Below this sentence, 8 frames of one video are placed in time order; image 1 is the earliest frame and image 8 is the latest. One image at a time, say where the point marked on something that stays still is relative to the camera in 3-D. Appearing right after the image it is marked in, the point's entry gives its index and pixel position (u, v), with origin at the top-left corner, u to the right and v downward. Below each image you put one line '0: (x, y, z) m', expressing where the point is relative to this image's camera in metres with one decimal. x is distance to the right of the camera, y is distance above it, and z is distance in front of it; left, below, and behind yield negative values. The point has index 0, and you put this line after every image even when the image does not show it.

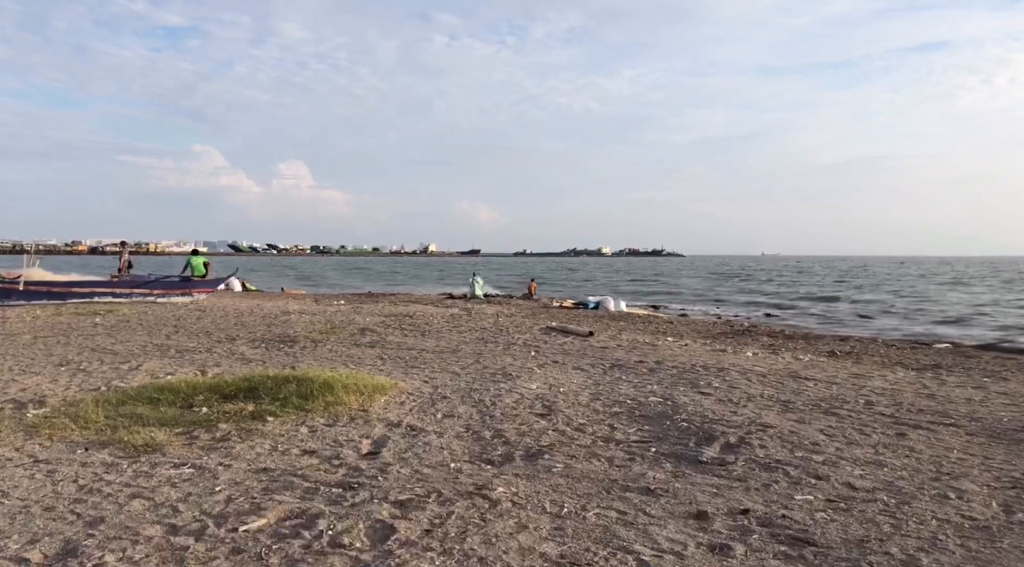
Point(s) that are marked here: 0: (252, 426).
0: (-2.6, -1.4, +7.5) m
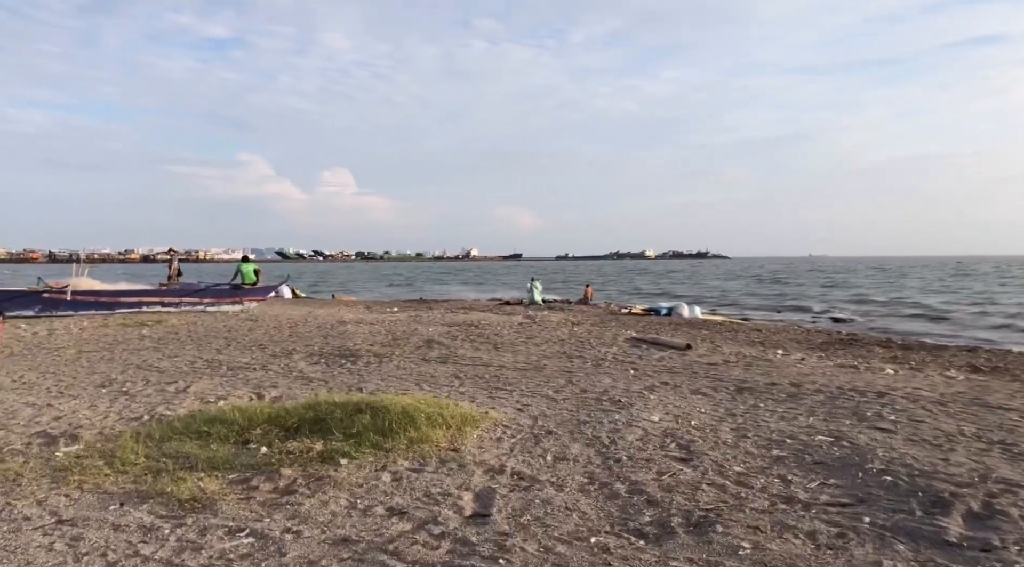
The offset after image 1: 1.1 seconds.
0: (-1.5, -1.5, +6.1) m
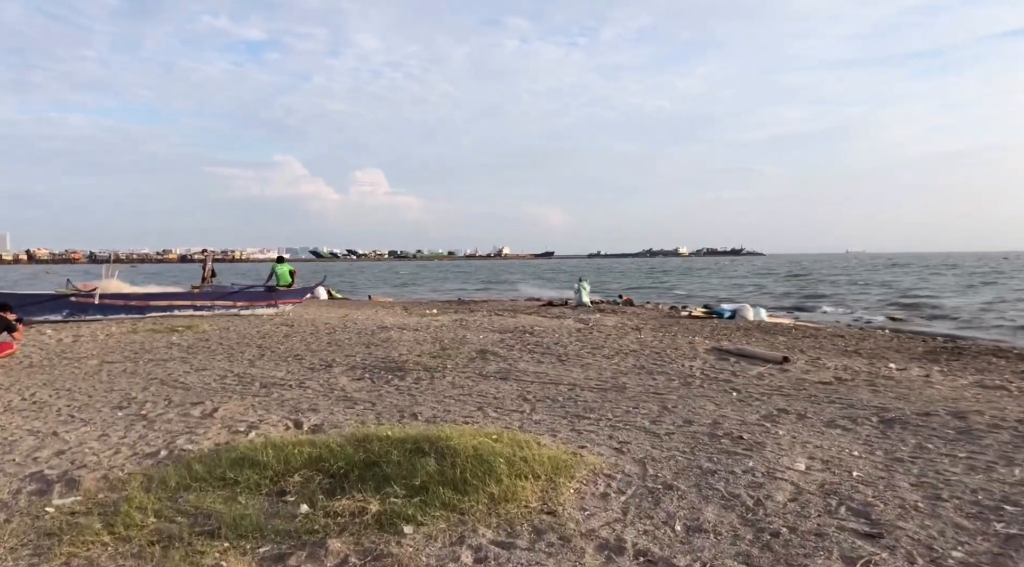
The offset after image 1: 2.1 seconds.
0: (-0.8, -1.6, +4.6) m
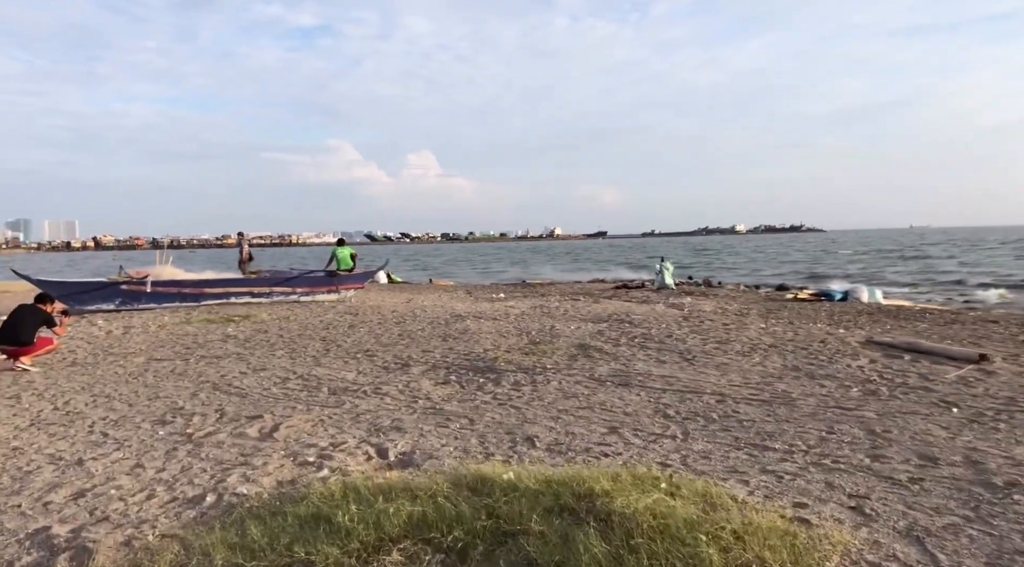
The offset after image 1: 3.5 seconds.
0: (+0.2, -1.6, +2.7) m
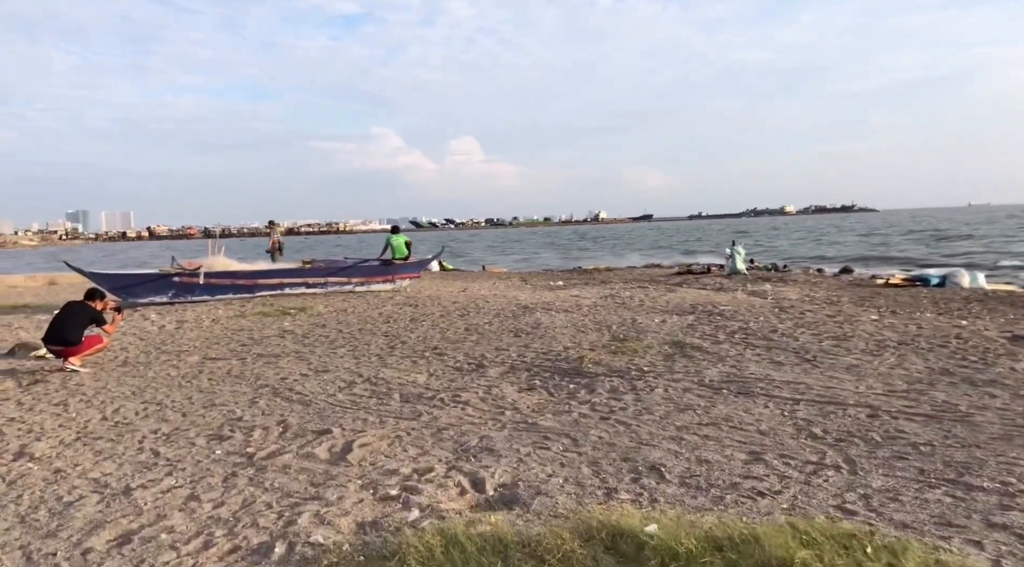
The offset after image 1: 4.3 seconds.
0: (+0.8, -1.6, +1.5) m
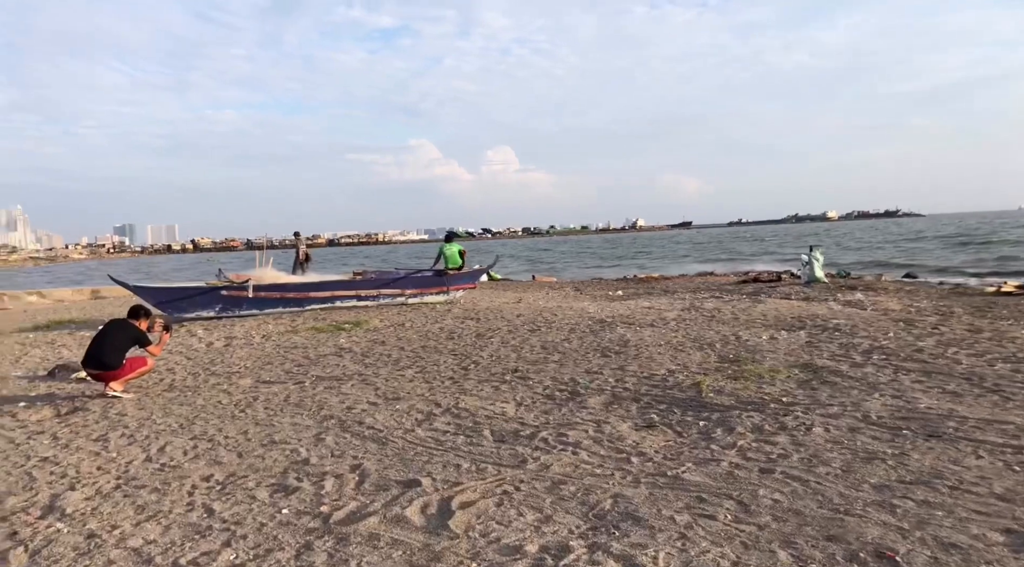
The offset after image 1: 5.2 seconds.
0: (+1.5, -1.7, +0.2) m
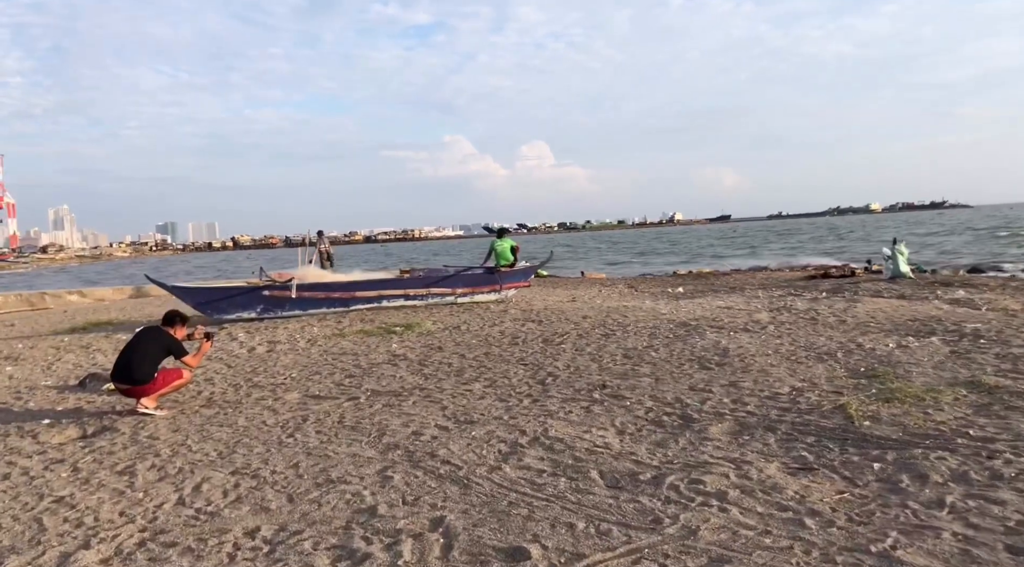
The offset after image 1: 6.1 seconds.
0: (+2.0, -1.7, -1.3) m
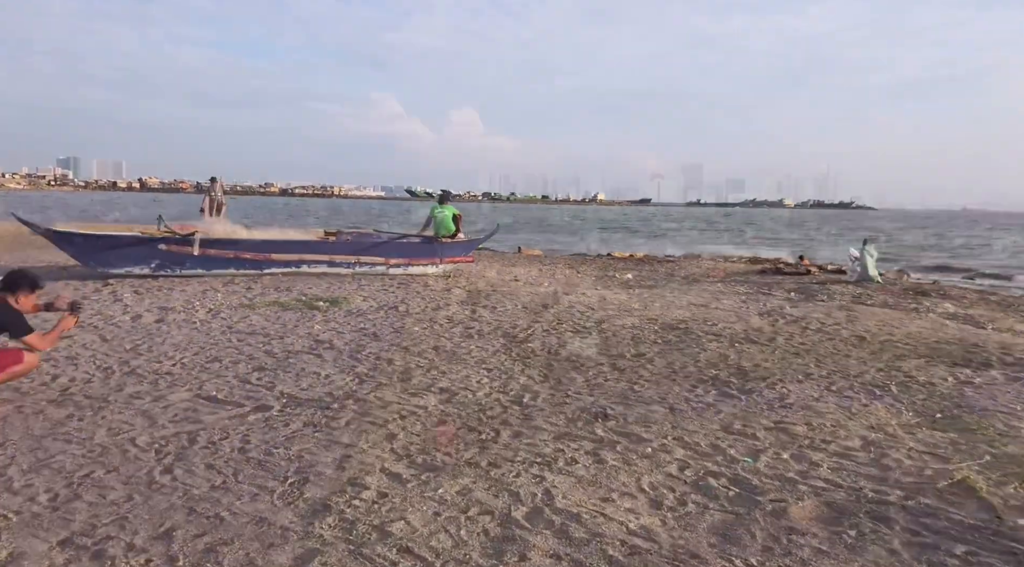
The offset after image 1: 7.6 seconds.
0: (+2.7, -2.2, -3.1) m
